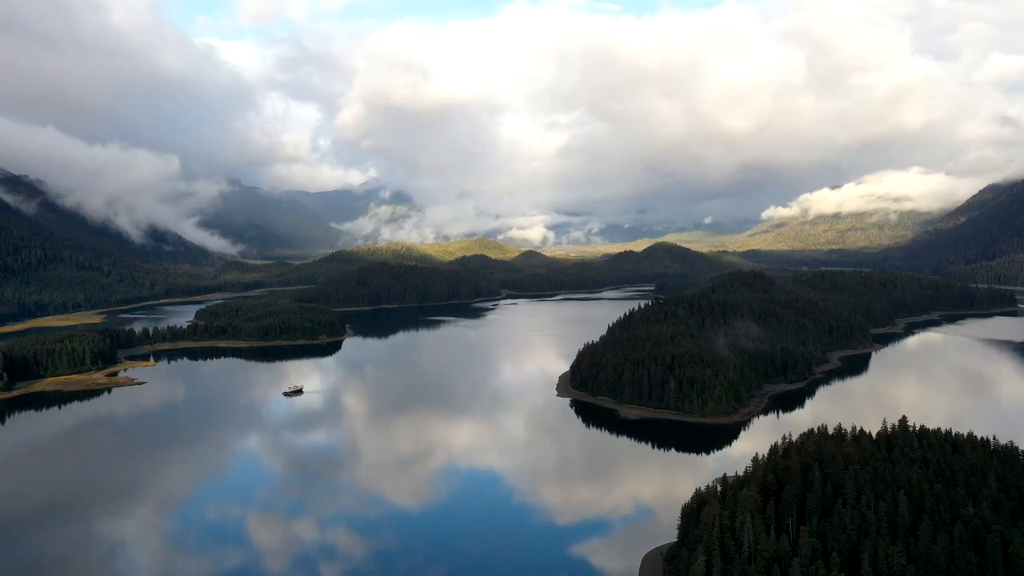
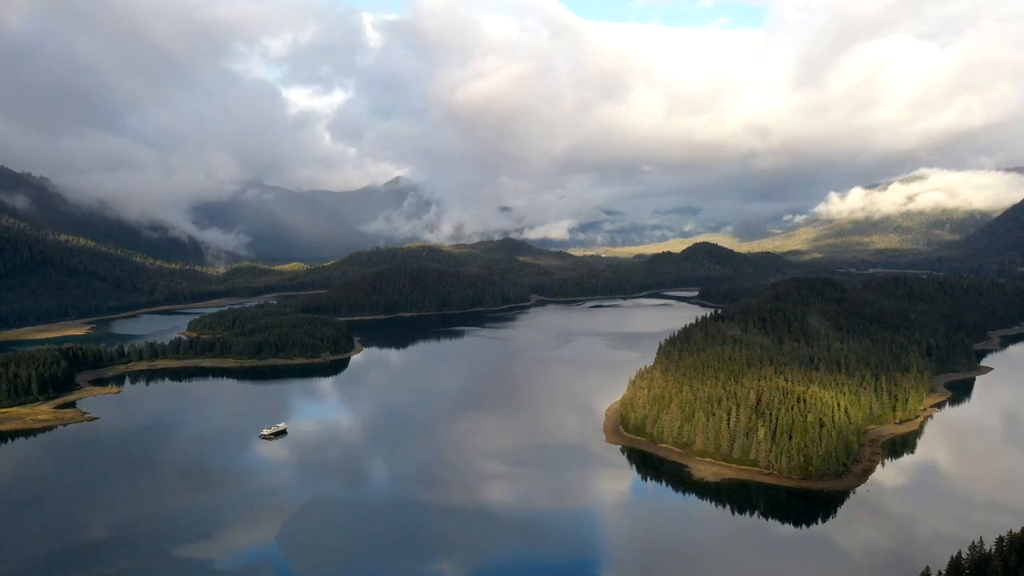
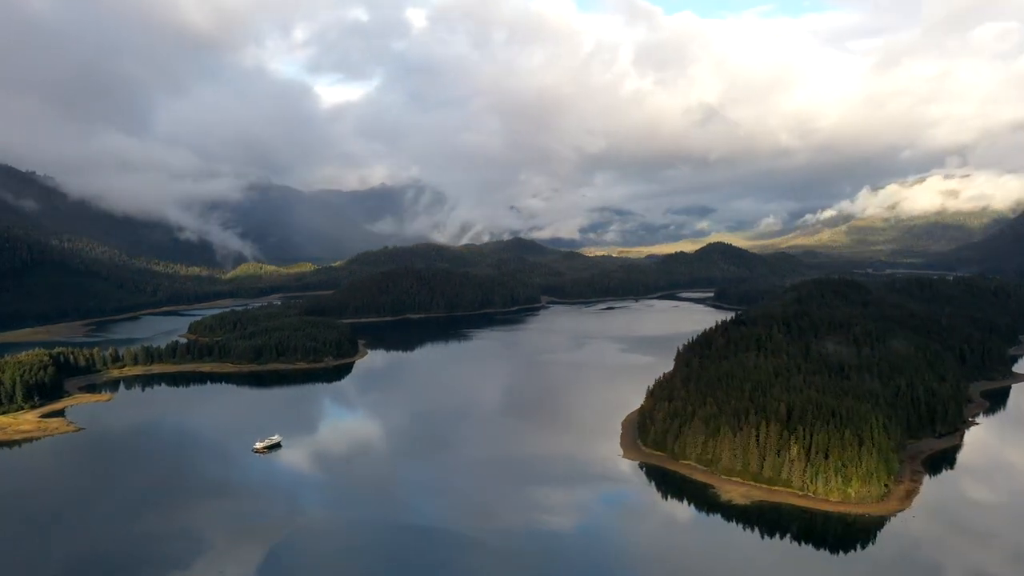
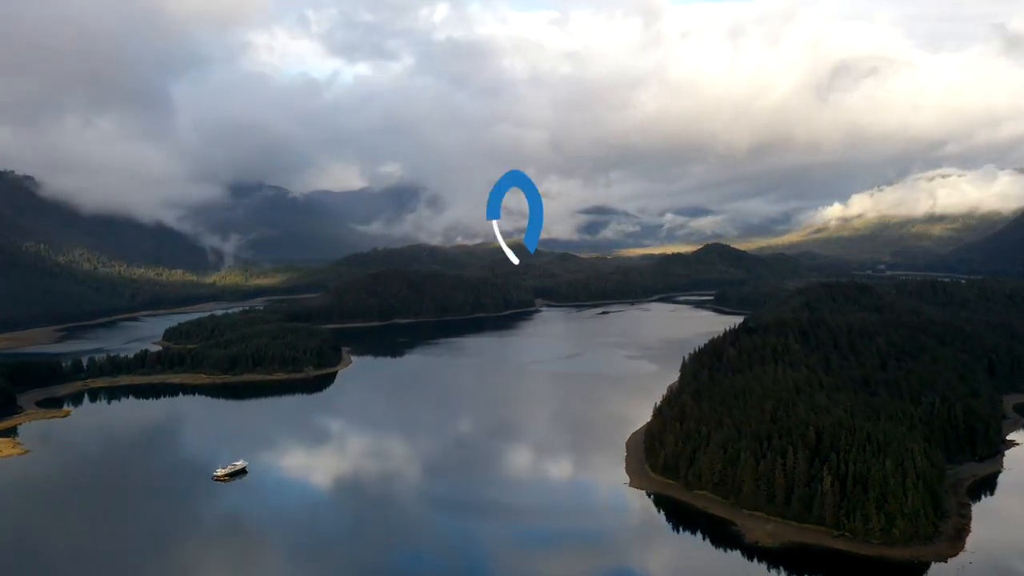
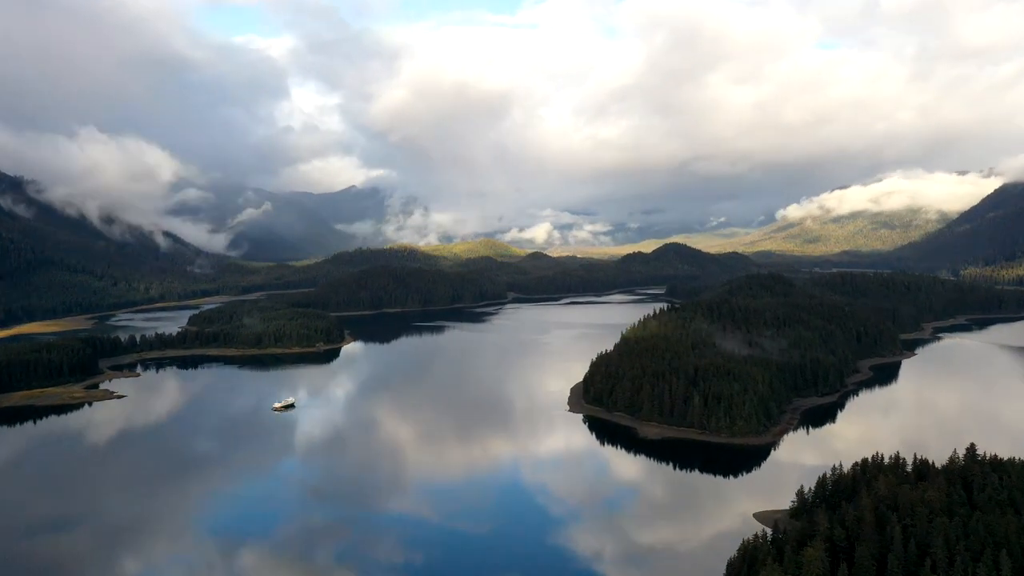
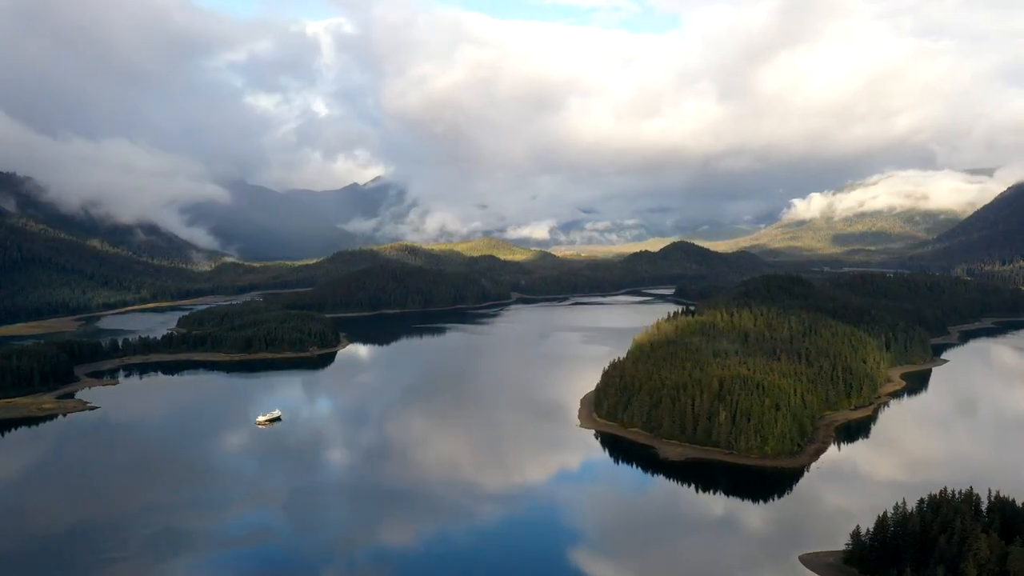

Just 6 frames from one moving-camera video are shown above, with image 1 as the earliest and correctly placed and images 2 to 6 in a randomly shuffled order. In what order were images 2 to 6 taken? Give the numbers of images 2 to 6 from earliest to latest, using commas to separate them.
5, 6, 2, 3, 4
